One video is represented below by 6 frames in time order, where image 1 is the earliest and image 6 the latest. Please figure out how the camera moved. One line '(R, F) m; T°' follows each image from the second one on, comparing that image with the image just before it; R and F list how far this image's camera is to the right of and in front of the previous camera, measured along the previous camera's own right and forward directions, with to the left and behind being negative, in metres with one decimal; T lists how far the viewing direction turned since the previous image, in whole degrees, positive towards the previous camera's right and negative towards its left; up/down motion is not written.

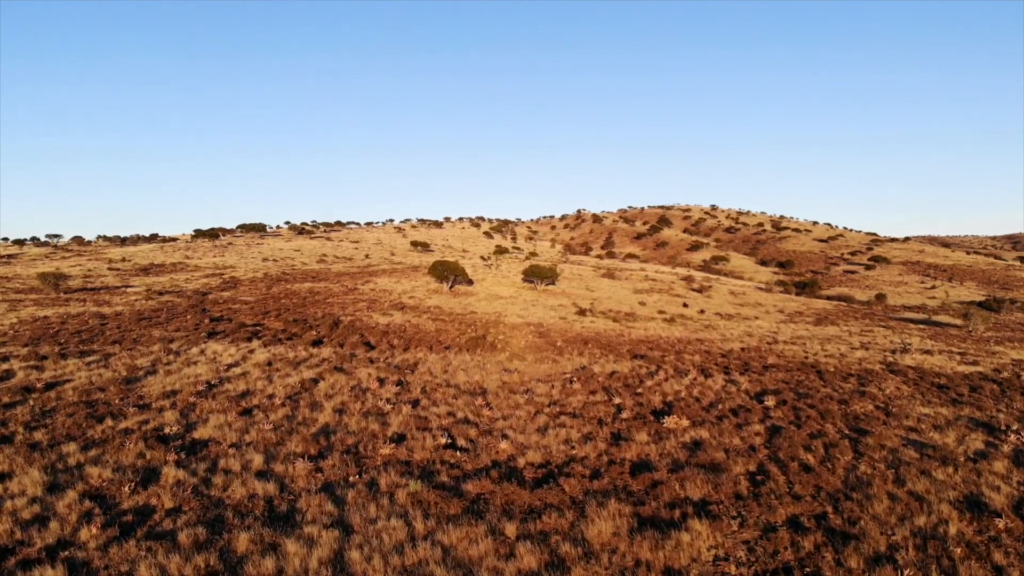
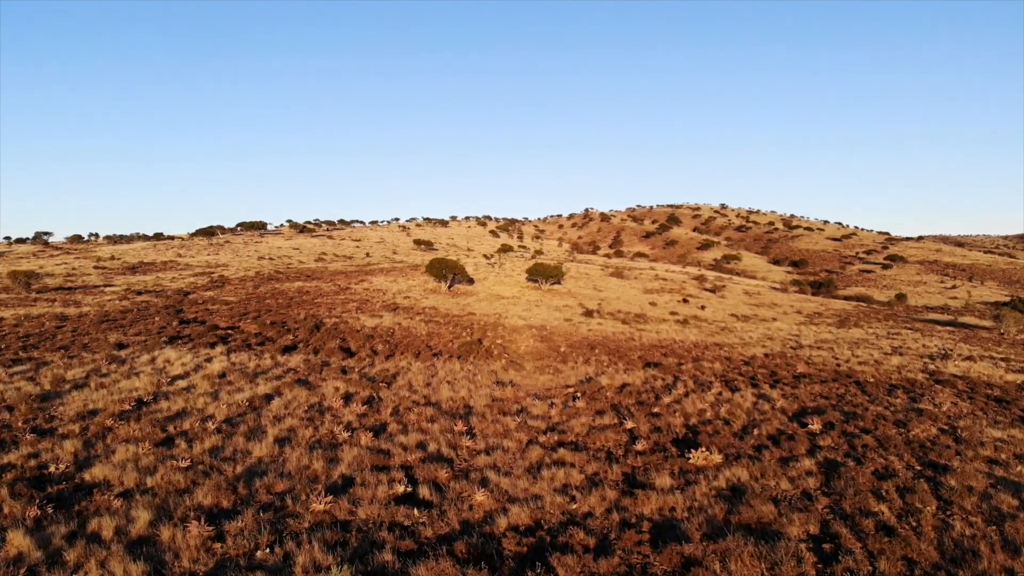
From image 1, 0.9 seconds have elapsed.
(+0.3, +2.7) m; -1°
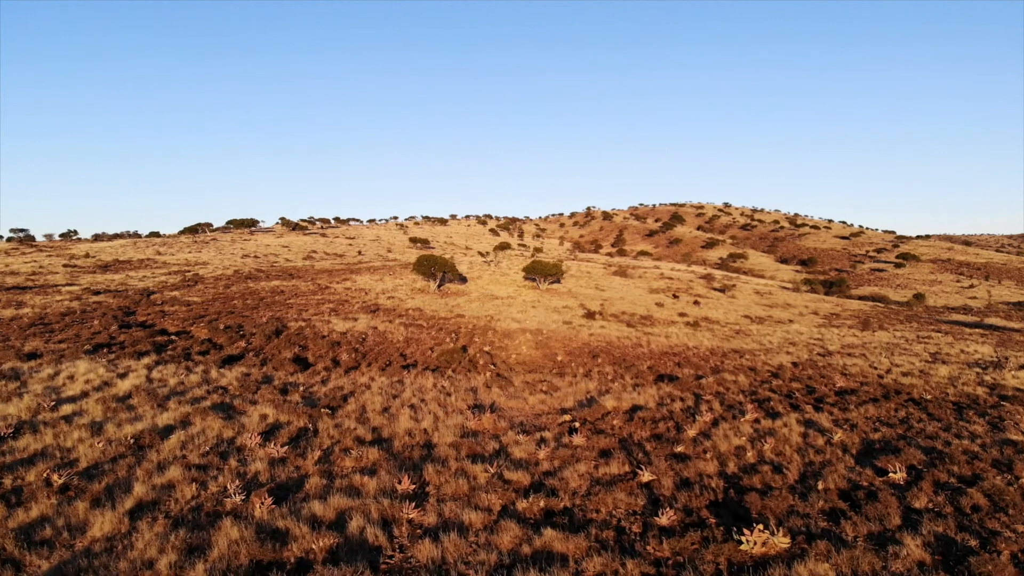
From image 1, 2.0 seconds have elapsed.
(+0.3, +3.4) m; 0°
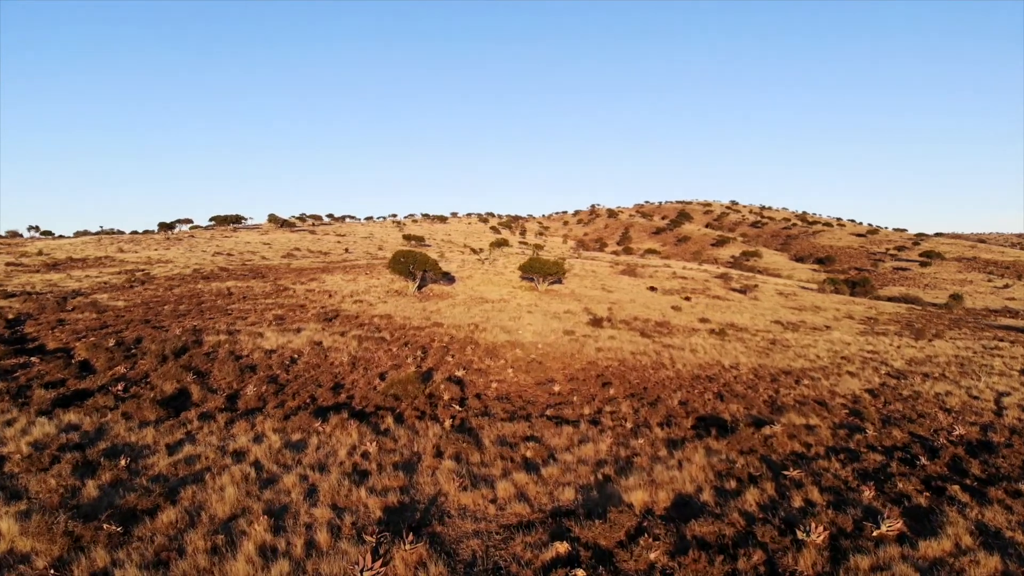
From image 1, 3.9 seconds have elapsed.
(+0.5, +5.6) m; 0°
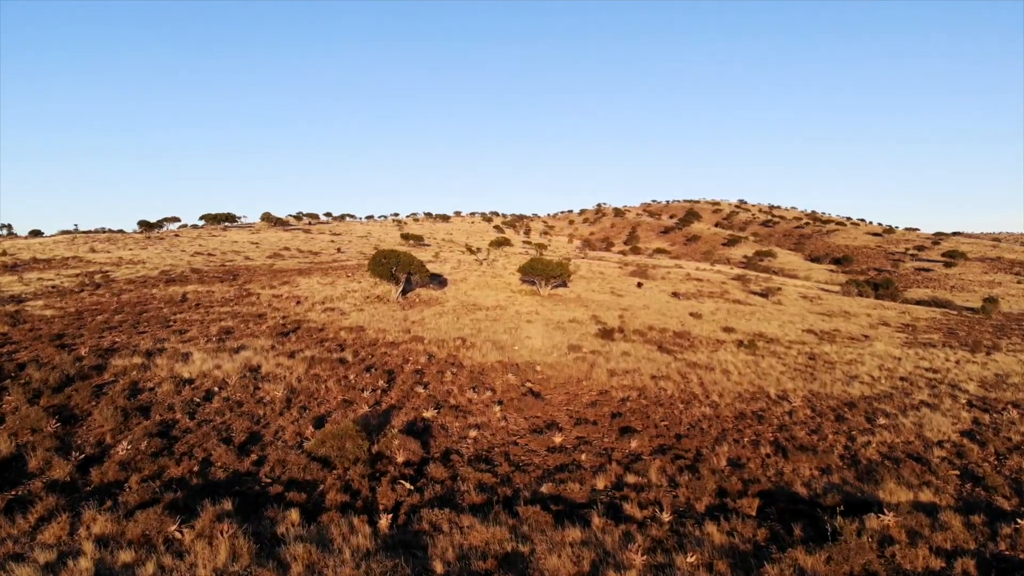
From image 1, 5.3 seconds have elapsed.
(+0.3, +4.0) m; 0°
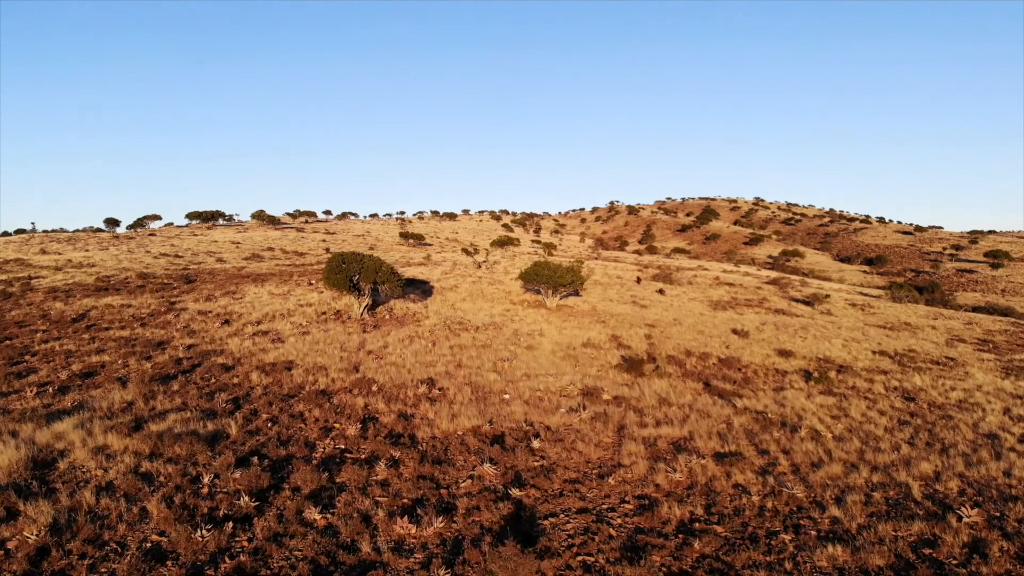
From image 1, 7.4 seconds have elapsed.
(+0.4, +6.2) m; -1°
